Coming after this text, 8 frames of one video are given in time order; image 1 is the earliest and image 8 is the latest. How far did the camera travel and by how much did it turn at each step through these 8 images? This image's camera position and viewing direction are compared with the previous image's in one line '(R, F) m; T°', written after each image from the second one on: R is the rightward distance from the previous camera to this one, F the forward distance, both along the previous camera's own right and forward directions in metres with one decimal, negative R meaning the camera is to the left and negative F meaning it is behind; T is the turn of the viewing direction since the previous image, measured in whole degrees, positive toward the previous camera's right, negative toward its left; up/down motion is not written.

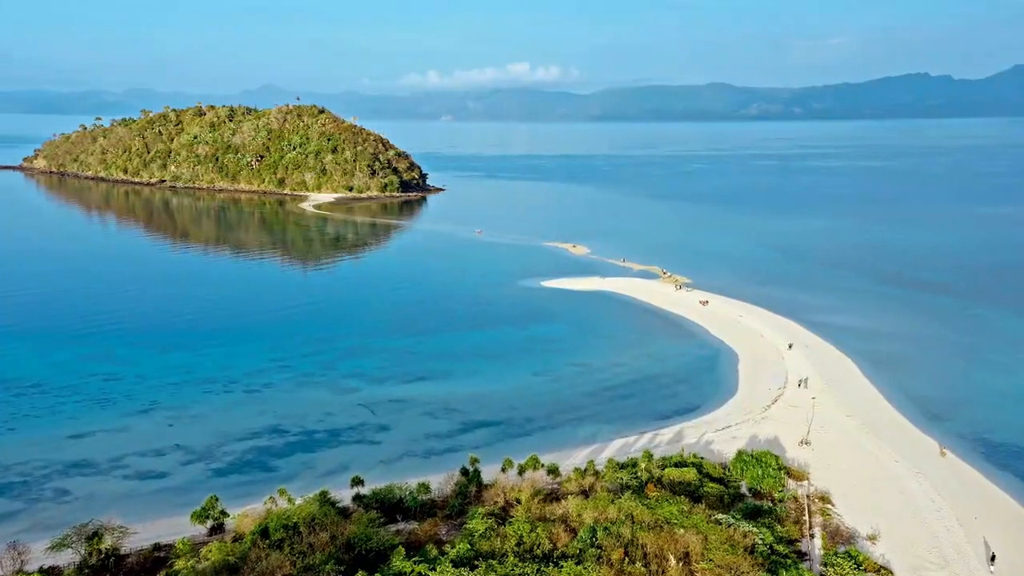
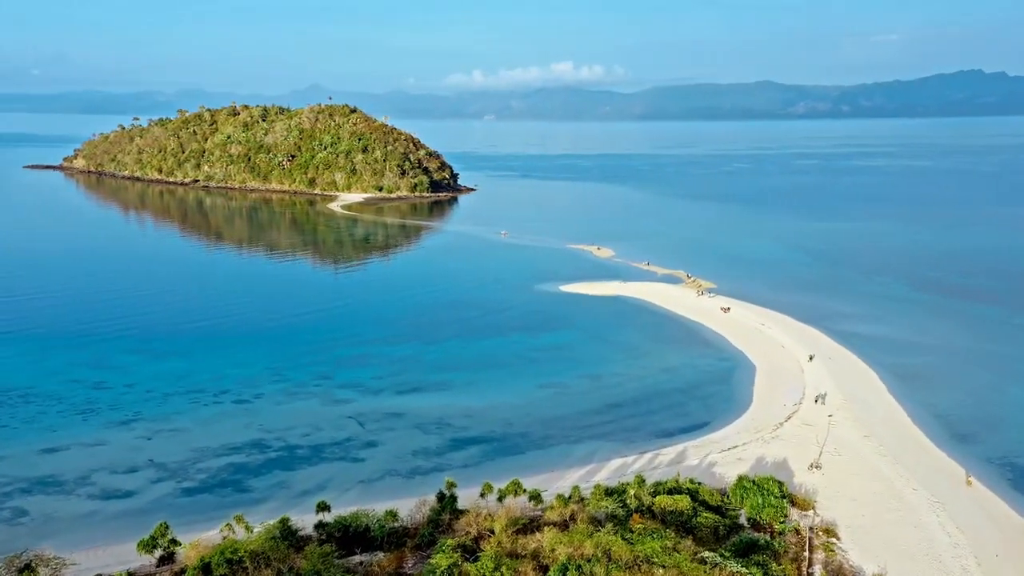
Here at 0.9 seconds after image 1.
(+0.9, +1.2) m; -2°
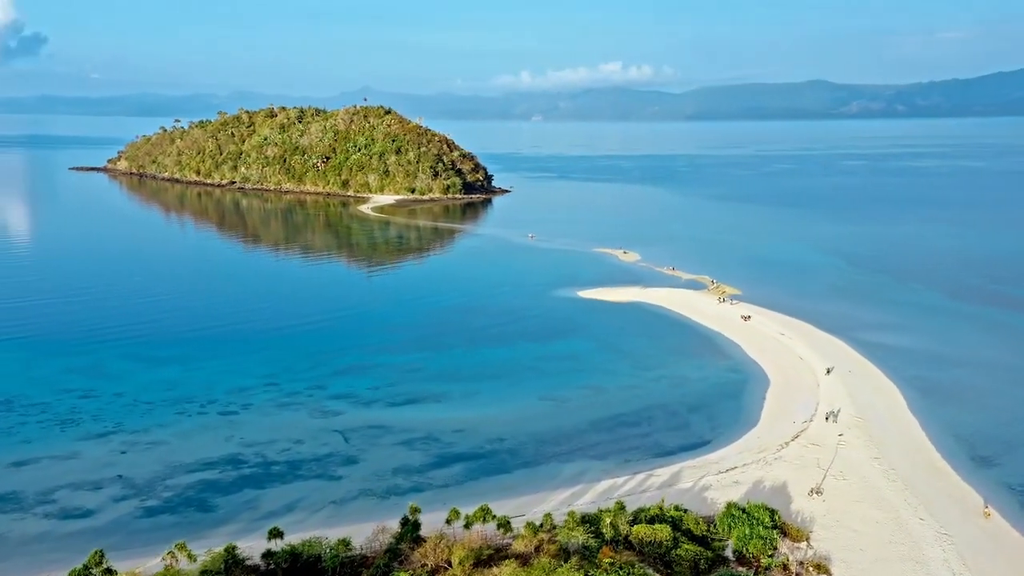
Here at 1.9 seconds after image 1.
(+1.1, +1.1) m; -2°
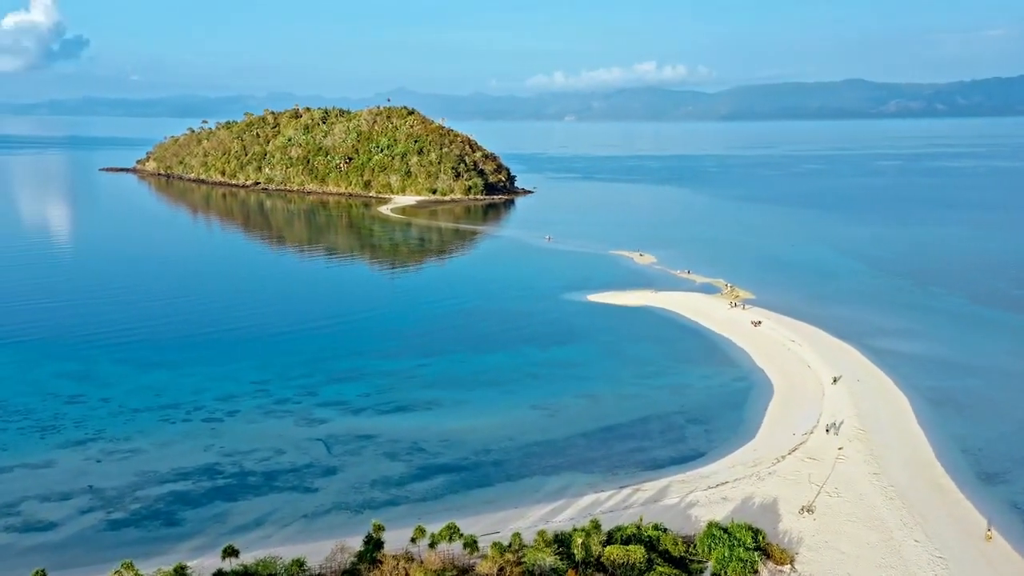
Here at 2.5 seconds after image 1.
(+0.9, +0.7) m; -2°
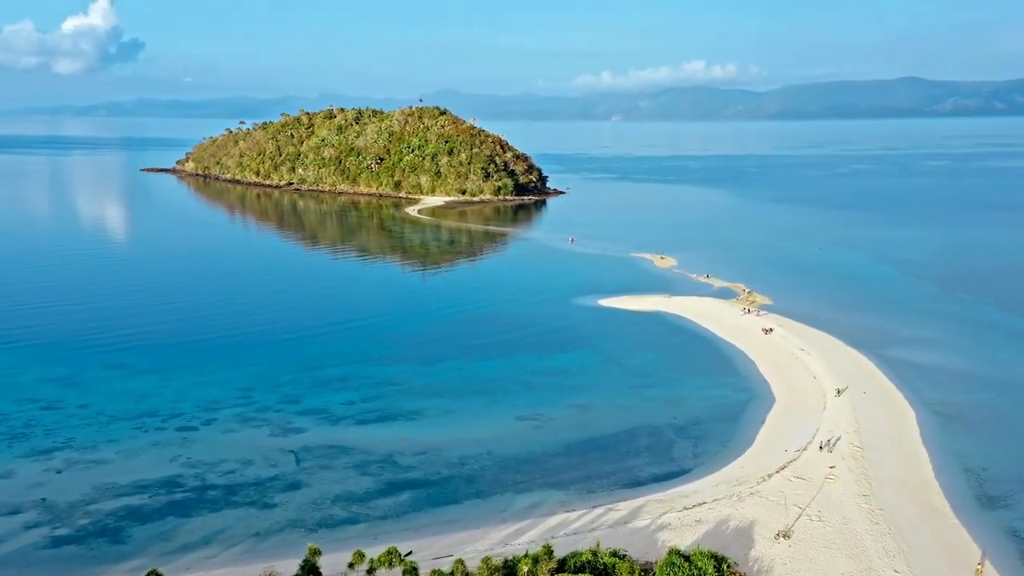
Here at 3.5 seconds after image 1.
(+1.3, +0.9) m; -2°
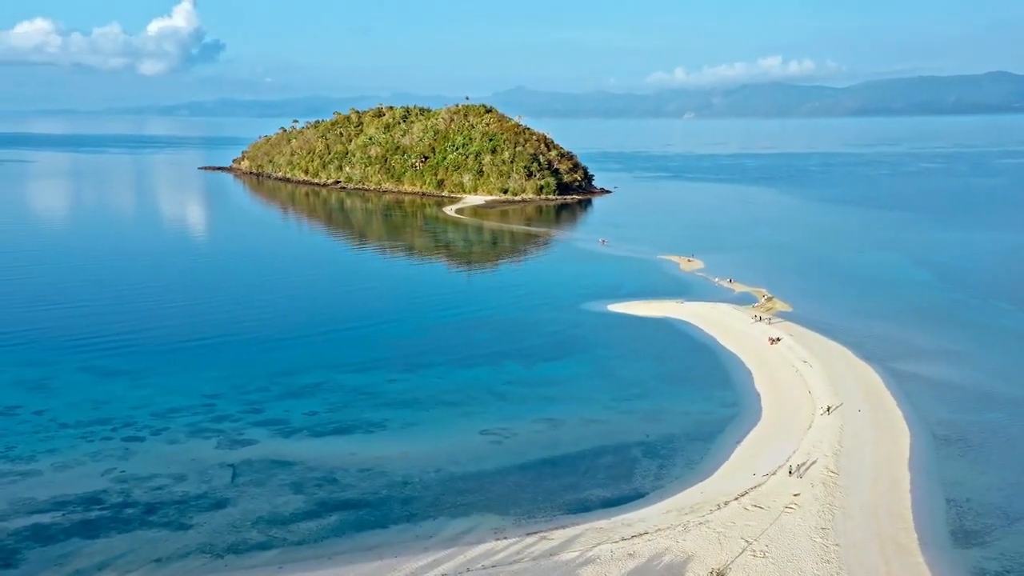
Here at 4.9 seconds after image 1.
(+2.3, +1.3) m; -3°
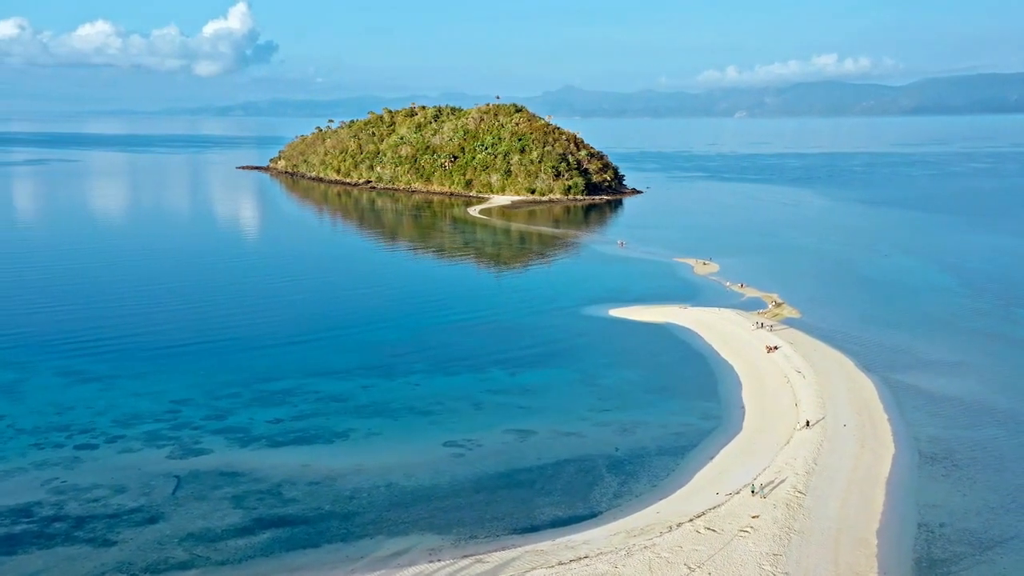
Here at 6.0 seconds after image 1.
(+1.7, +0.9) m; -2°
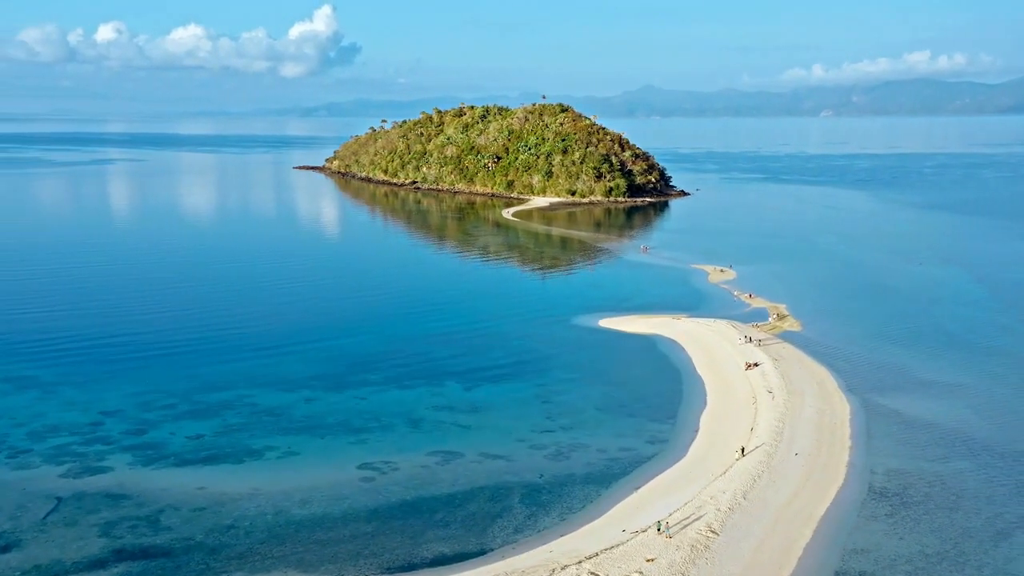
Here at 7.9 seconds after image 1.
(+3.1, +1.6) m; -4°
